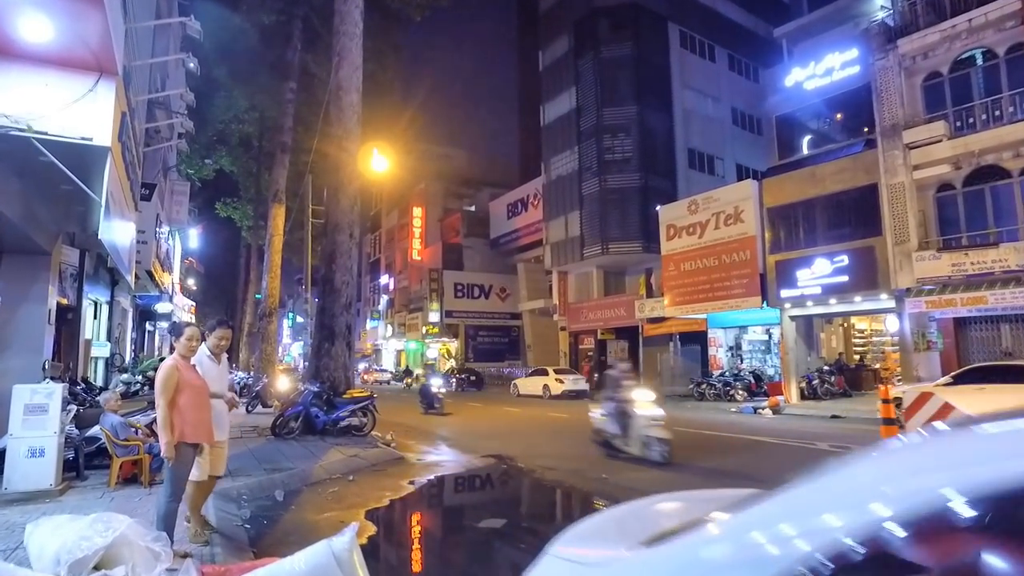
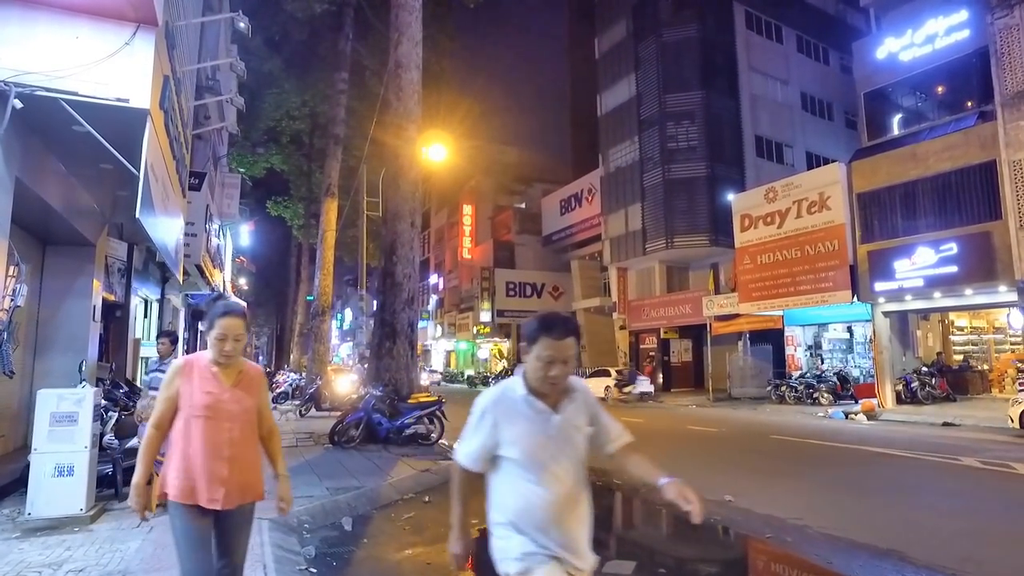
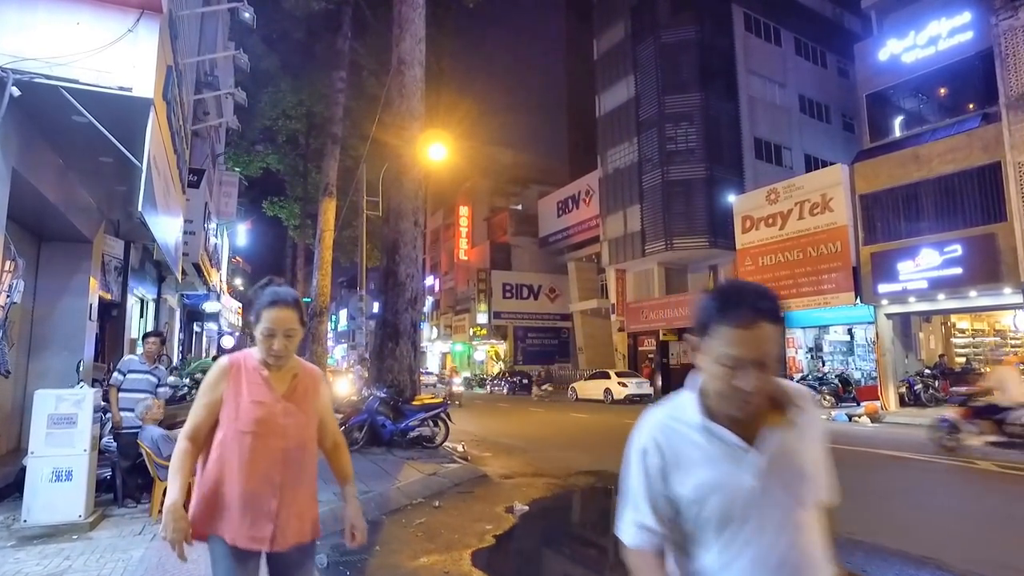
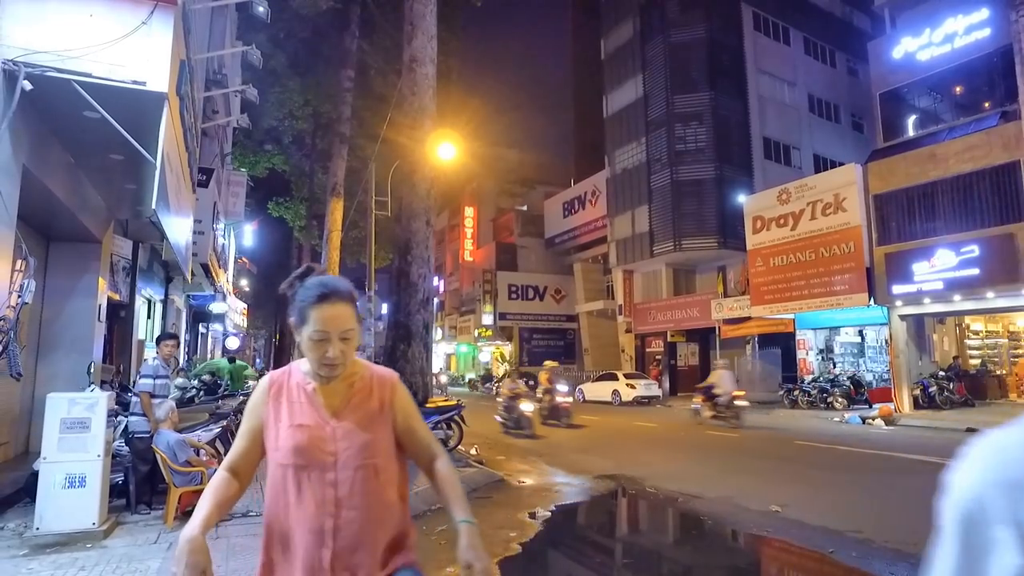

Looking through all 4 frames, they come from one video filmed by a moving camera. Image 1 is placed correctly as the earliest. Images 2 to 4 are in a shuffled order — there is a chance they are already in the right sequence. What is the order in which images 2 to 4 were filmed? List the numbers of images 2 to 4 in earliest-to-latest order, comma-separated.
2, 3, 4
